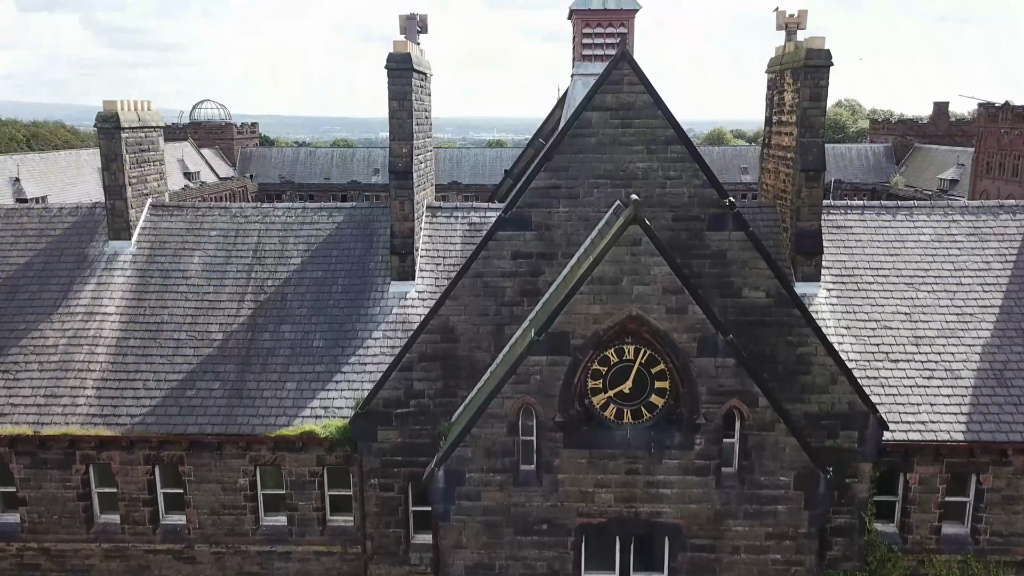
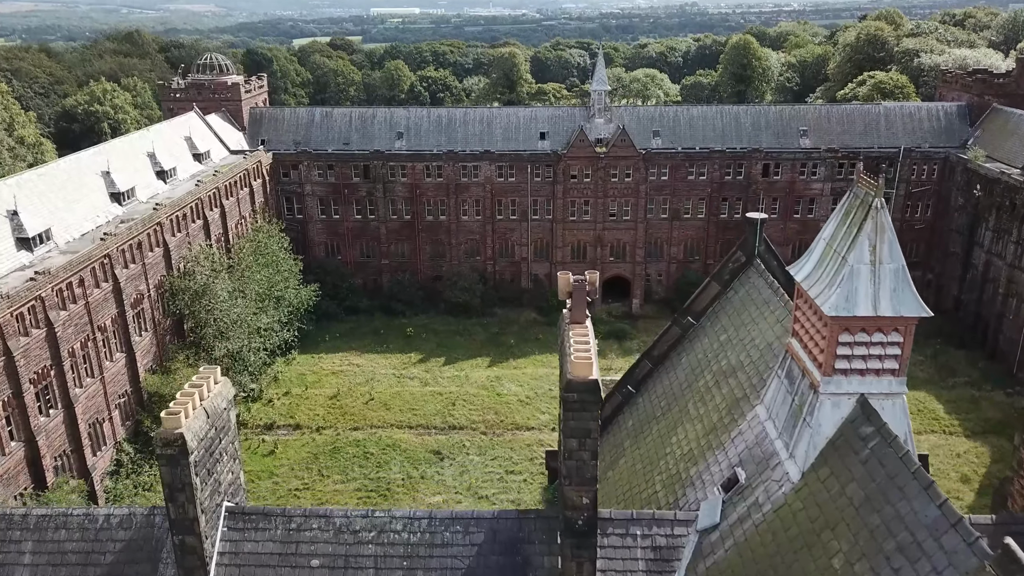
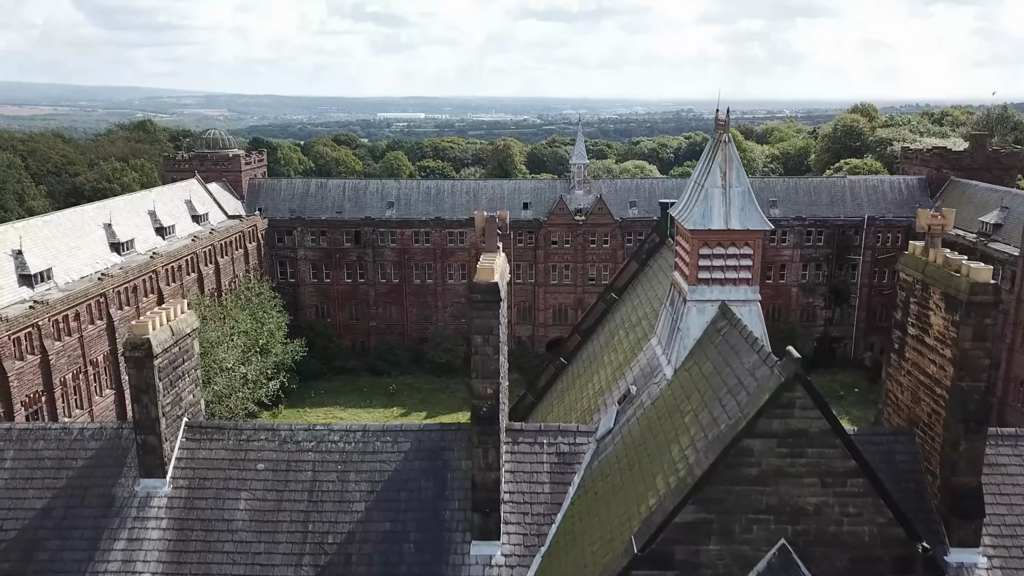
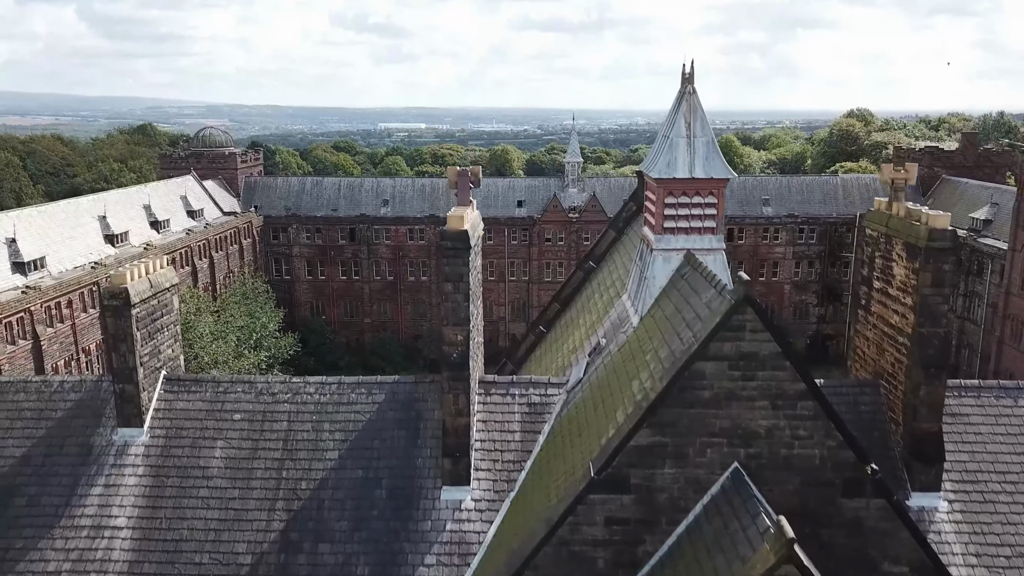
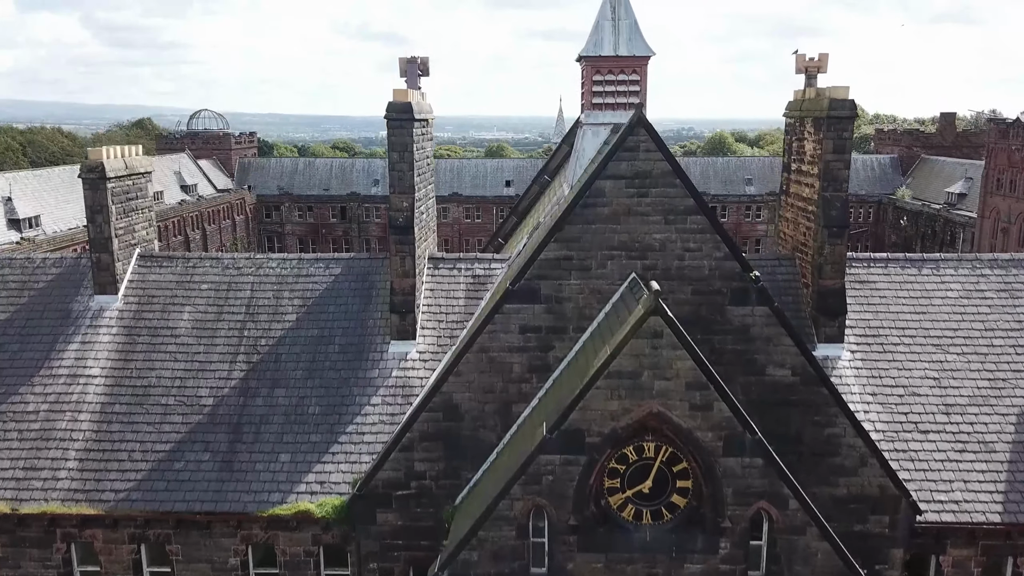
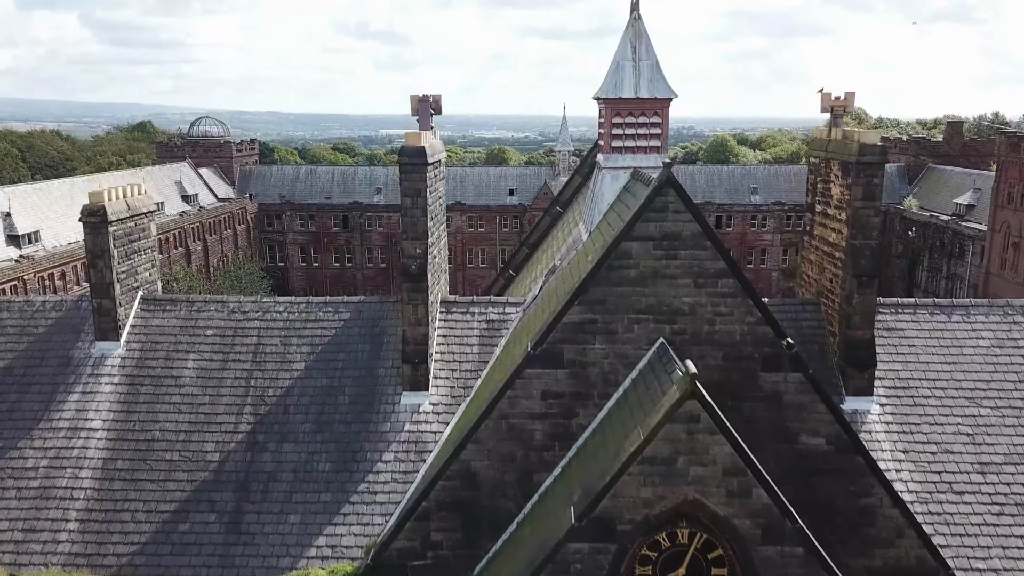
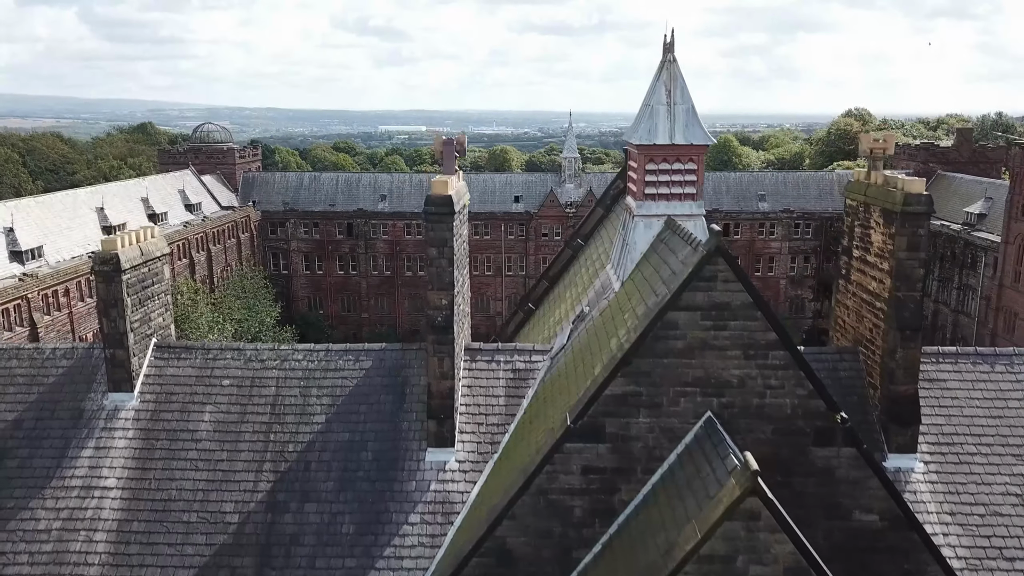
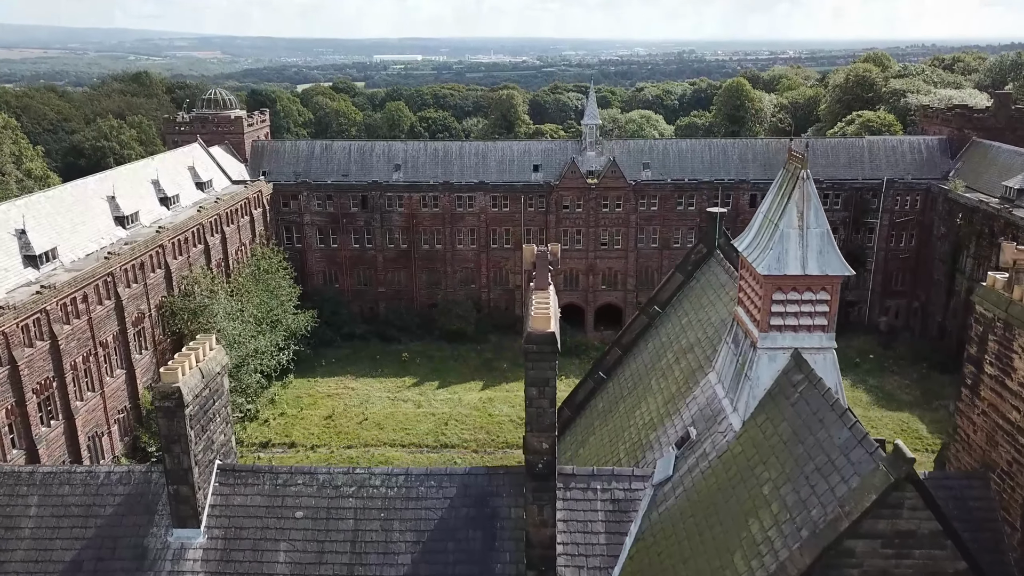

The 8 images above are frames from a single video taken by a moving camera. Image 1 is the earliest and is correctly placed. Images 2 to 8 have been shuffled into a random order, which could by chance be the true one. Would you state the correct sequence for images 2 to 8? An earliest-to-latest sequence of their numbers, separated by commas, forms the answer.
5, 6, 7, 4, 3, 8, 2
